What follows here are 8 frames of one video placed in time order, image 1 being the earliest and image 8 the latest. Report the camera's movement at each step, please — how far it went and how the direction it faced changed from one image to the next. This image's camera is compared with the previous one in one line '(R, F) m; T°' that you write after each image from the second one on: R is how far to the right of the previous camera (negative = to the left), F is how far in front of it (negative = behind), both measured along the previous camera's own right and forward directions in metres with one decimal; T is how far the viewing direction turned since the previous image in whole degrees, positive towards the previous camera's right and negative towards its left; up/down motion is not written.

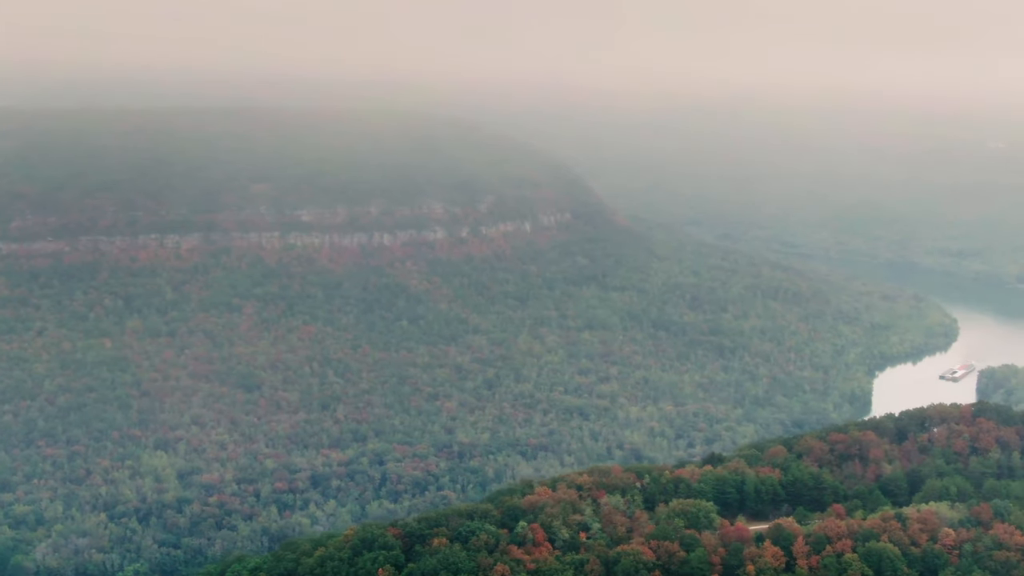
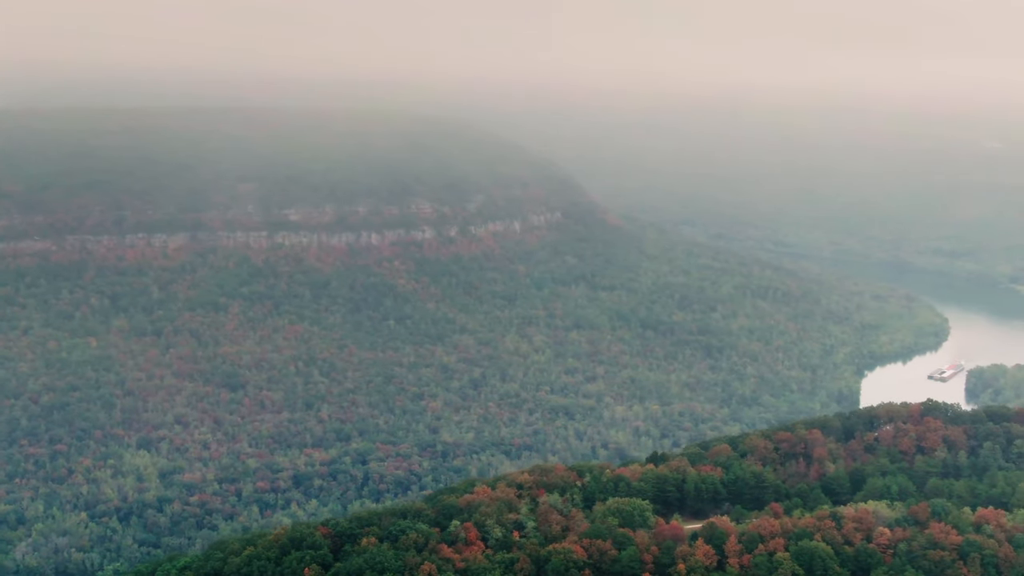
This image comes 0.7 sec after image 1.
(+0.7, 0.0) m; 0°
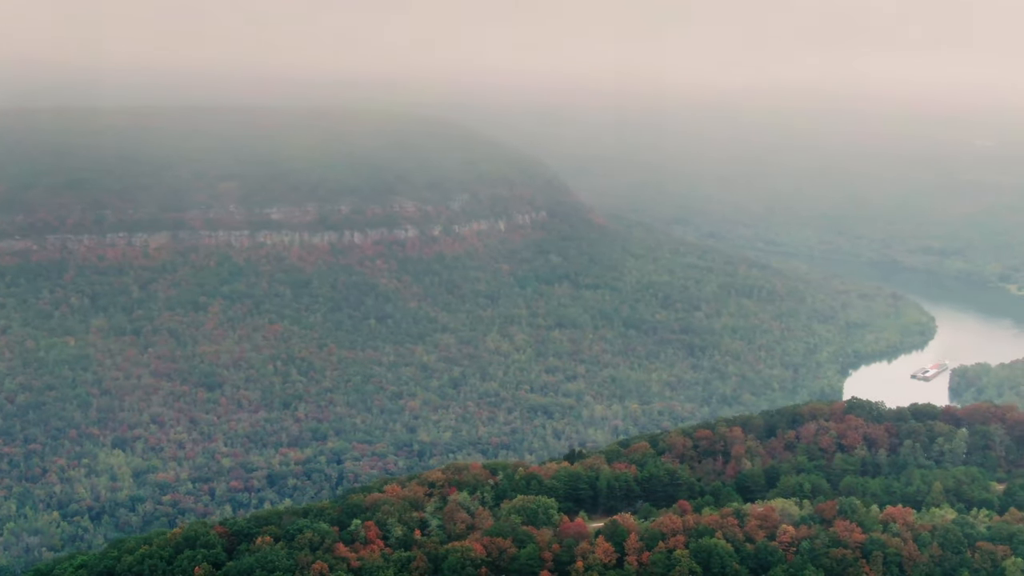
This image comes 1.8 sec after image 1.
(+1.0, +0.1) m; 0°
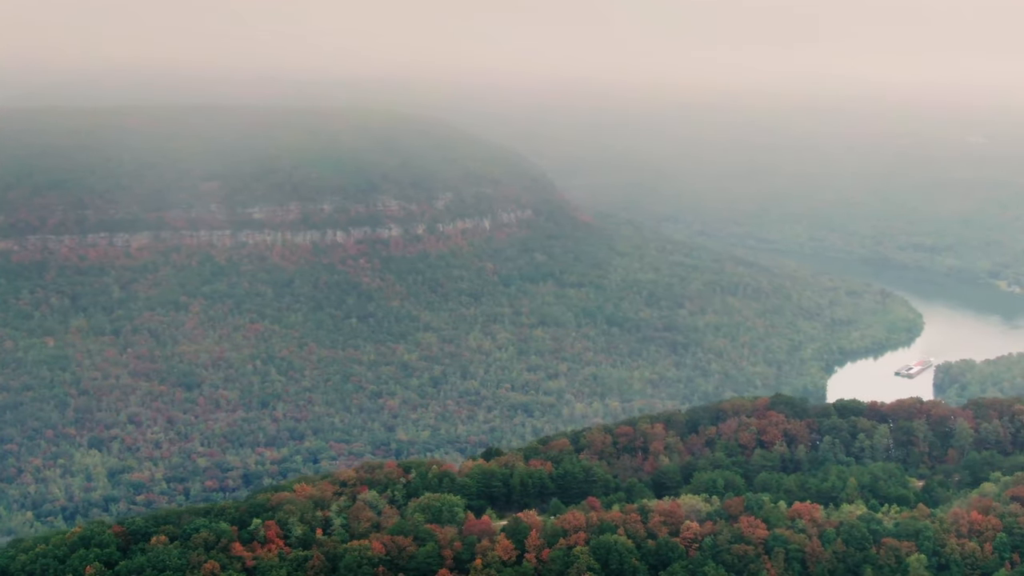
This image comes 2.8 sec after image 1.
(+1.0, +0.1) m; 0°
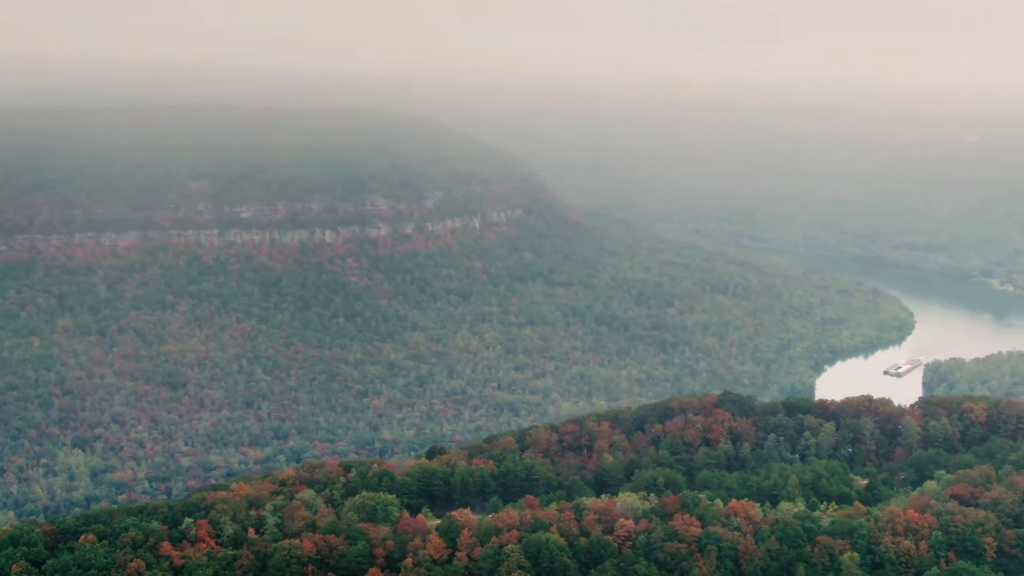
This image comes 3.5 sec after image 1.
(+0.7, 0.0) m; 0°
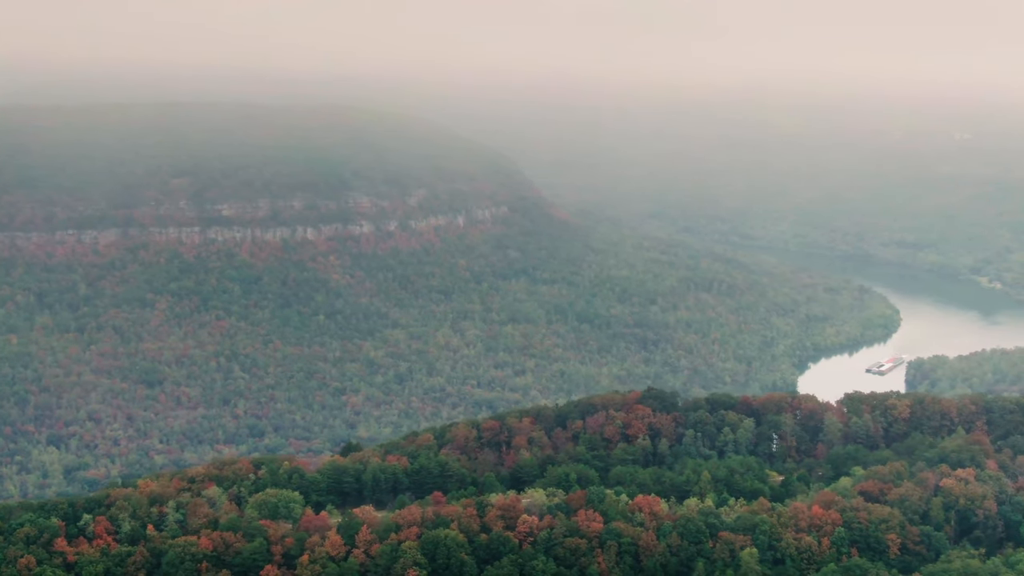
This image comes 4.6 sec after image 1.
(+1.0, +0.1) m; 0°
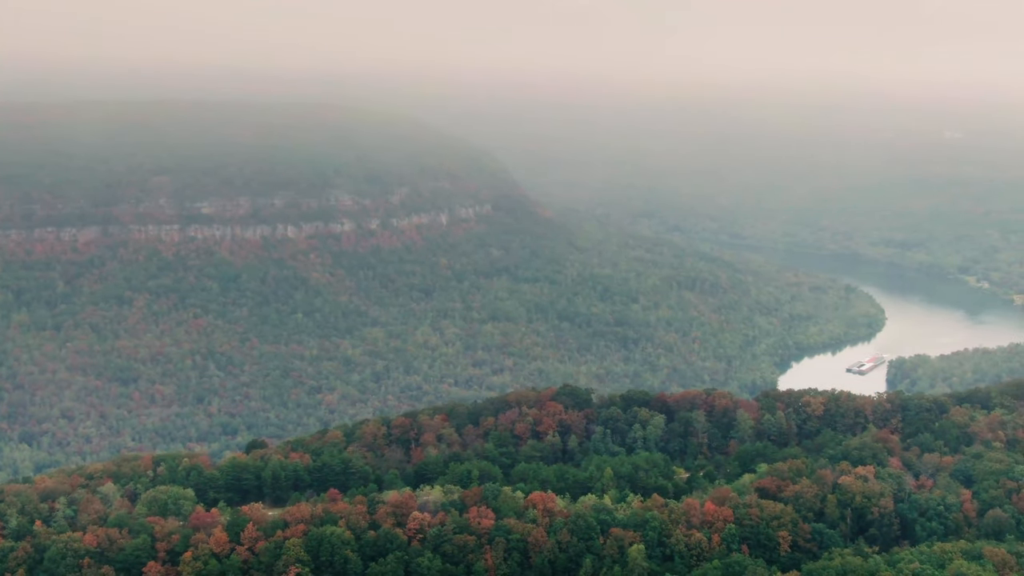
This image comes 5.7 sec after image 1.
(+1.1, +0.1) m; 0°
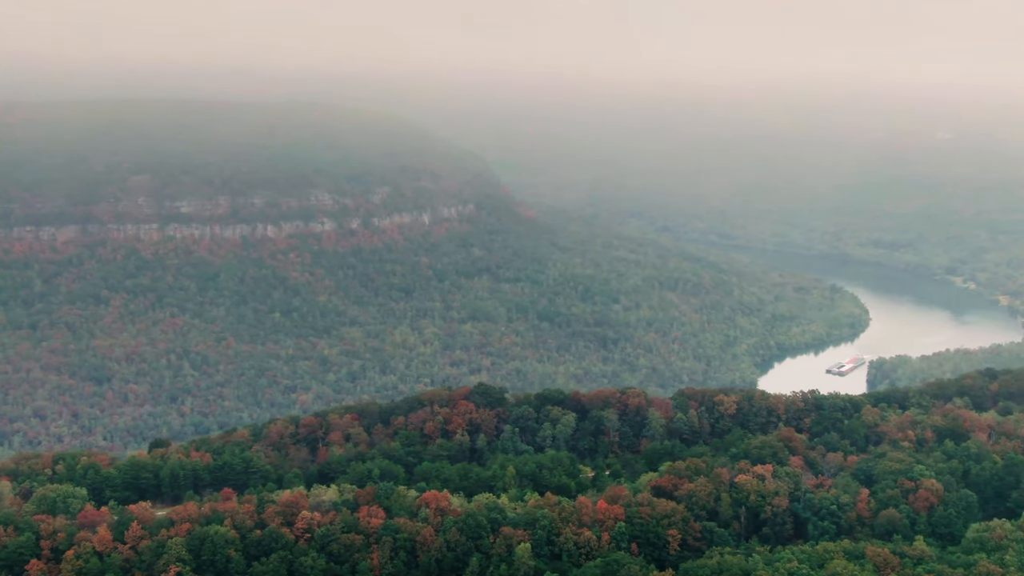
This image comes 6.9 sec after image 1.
(+1.1, 0.0) m; 0°
